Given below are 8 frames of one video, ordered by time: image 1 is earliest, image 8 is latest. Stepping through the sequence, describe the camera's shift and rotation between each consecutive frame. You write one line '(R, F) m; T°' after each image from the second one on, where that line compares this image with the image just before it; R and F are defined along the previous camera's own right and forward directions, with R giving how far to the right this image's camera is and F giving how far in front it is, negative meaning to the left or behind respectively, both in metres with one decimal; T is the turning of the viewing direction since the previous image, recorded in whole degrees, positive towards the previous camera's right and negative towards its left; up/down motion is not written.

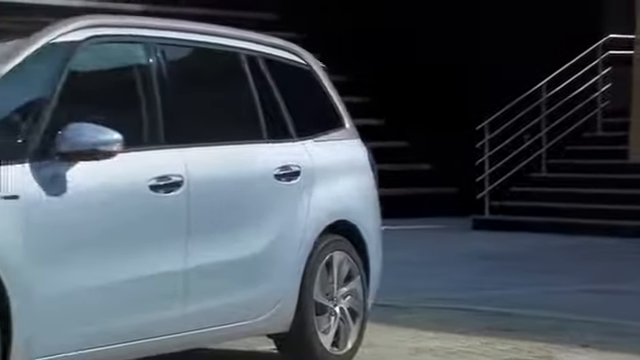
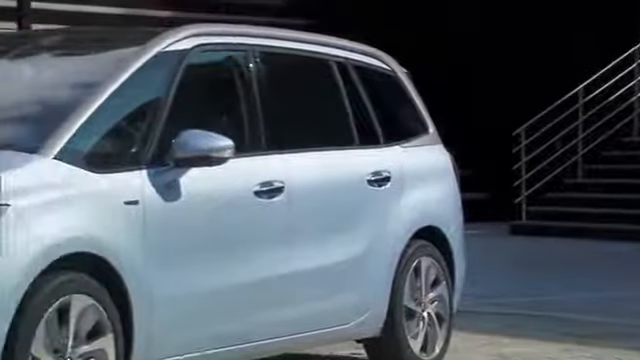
(-0.5, -0.1) m; -3°
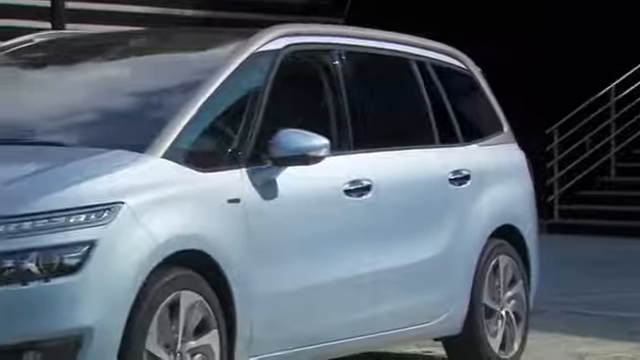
(-0.4, -0.1) m; -2°
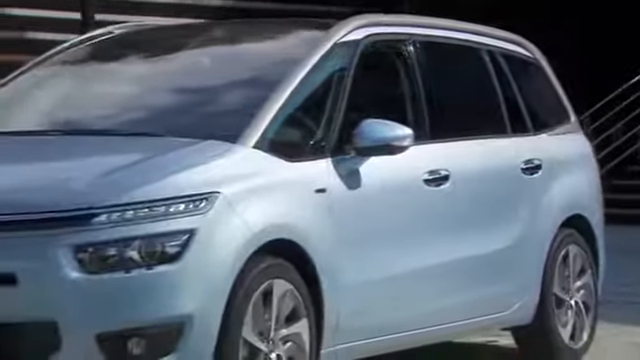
(-0.4, -0.1) m; -2°
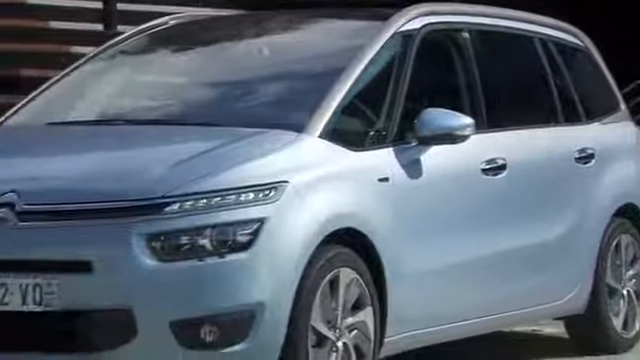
(-0.3, 0.0) m; -2°
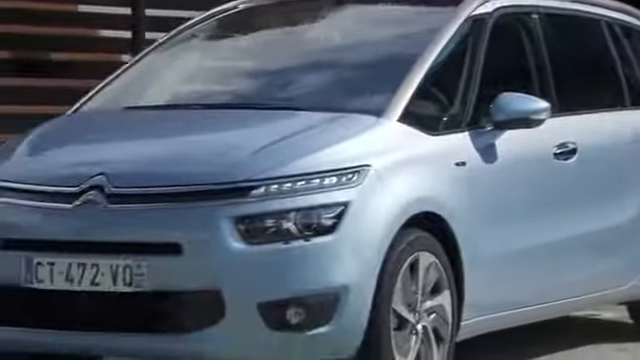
(-0.3, 0.0) m; -2°
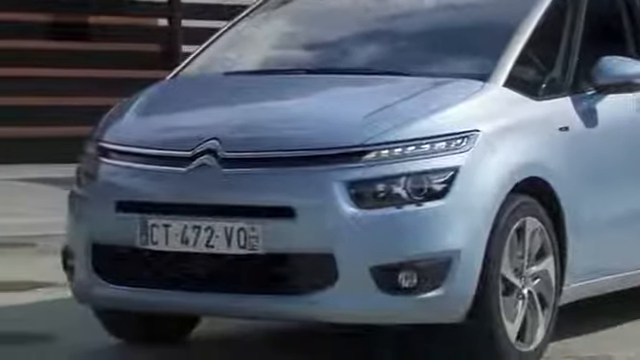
(-0.4, -0.1) m; -3°
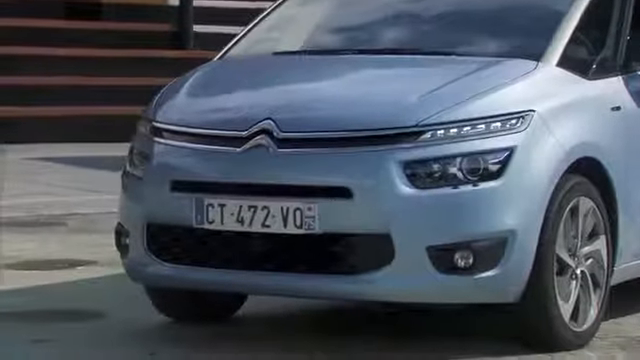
(-0.2, 0.0) m; -1°
